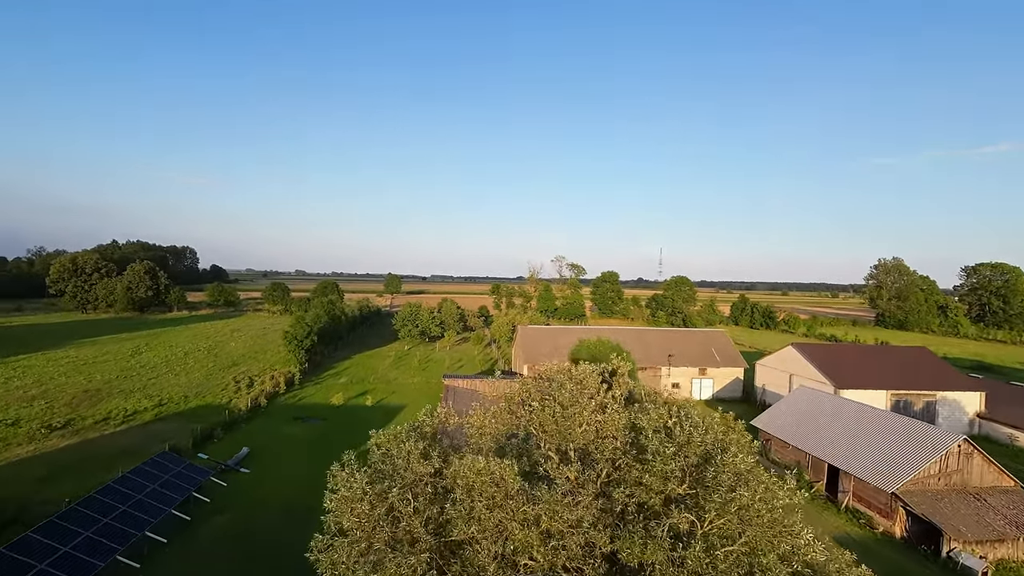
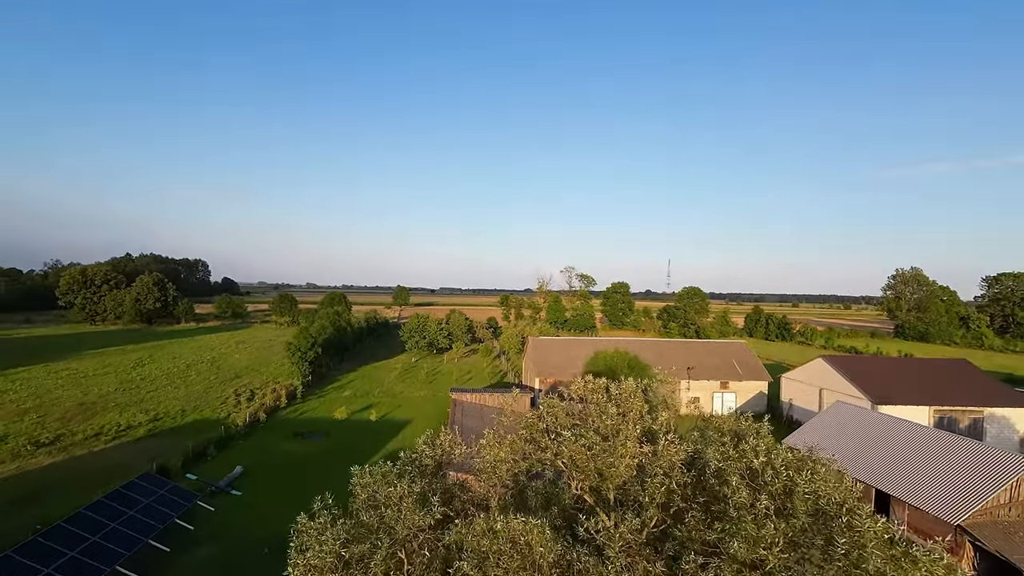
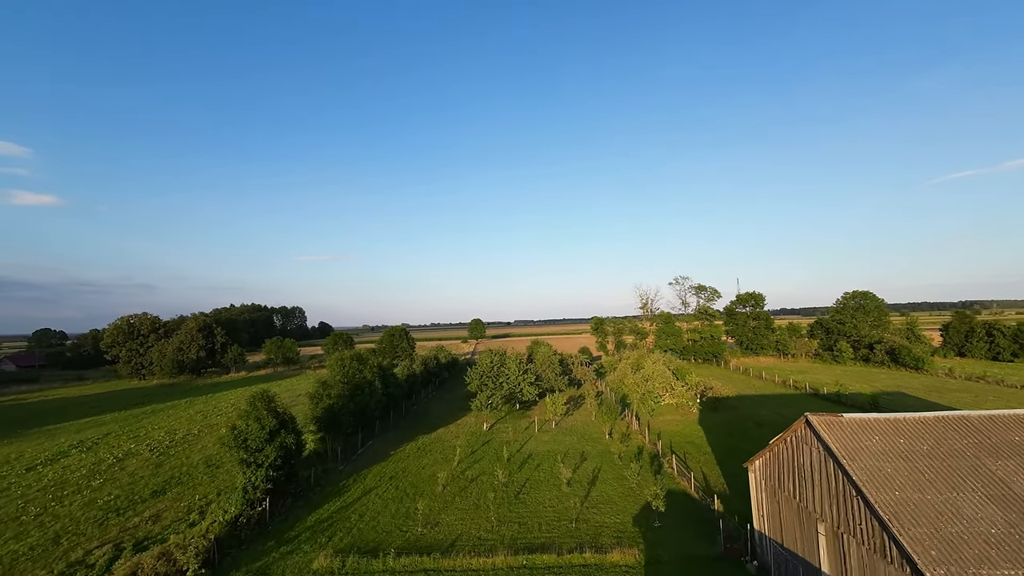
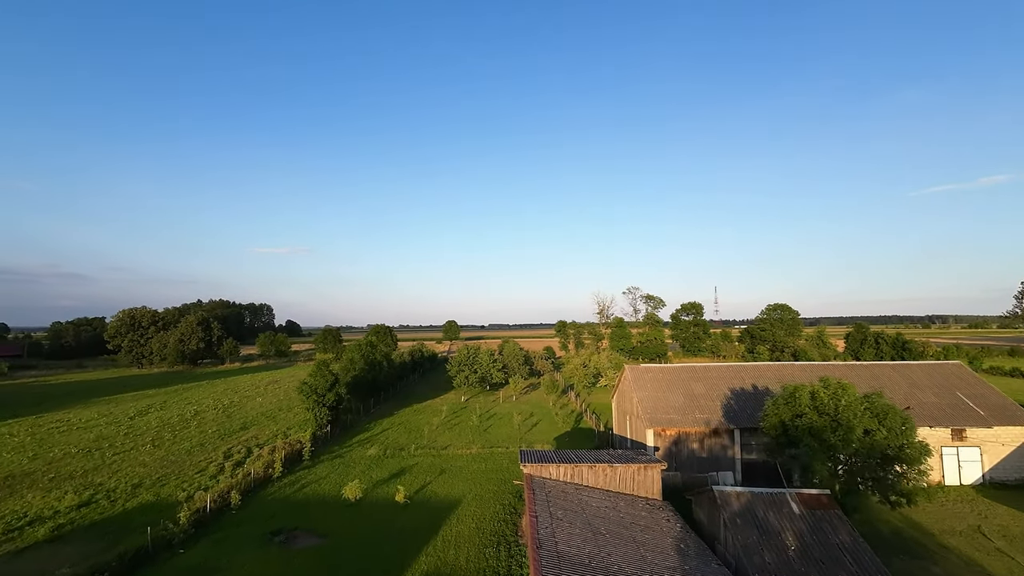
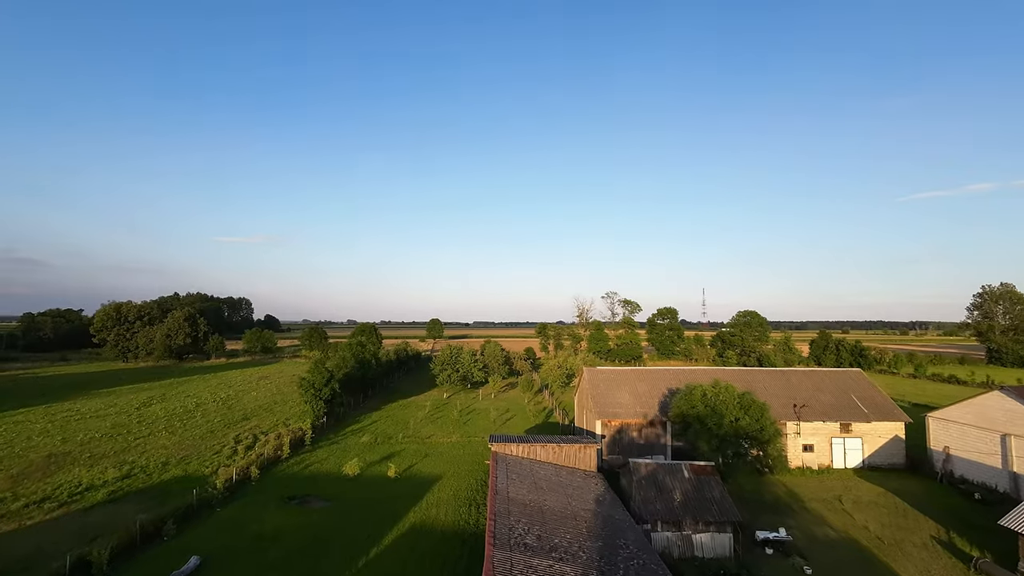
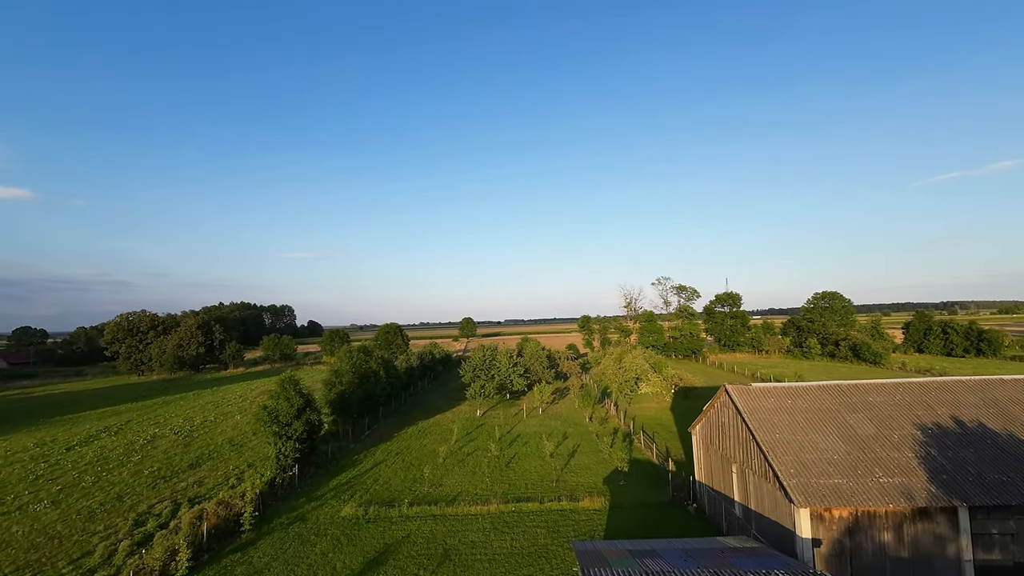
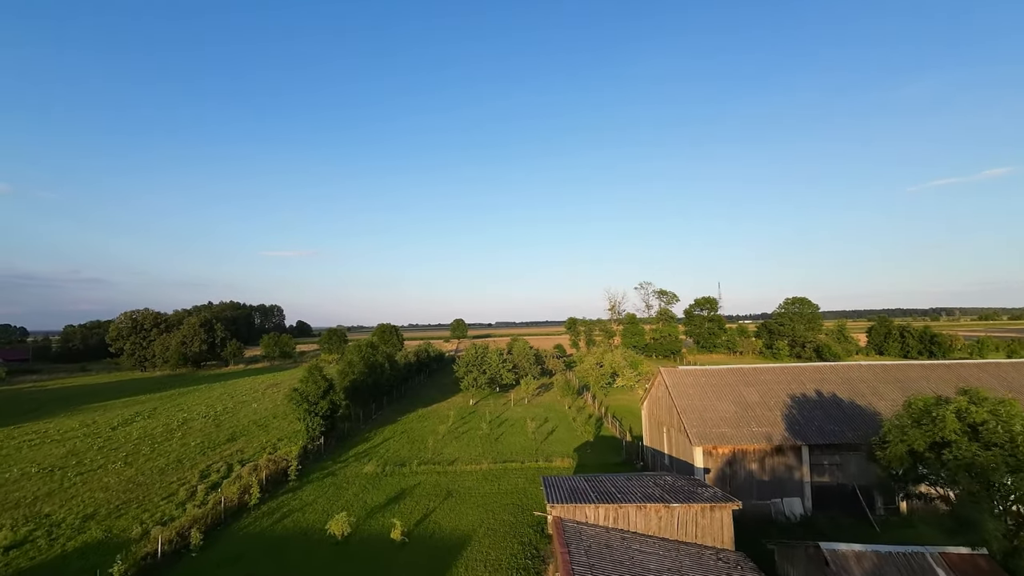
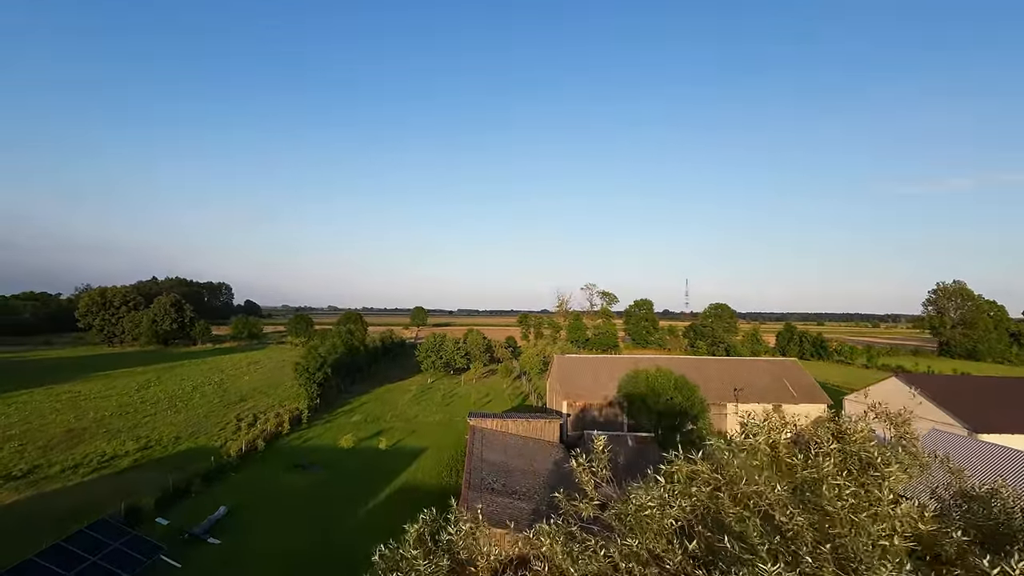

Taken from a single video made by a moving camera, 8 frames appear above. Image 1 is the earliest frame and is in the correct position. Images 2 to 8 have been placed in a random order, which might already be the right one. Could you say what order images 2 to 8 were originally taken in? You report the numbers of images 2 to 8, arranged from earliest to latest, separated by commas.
2, 8, 5, 4, 7, 6, 3
